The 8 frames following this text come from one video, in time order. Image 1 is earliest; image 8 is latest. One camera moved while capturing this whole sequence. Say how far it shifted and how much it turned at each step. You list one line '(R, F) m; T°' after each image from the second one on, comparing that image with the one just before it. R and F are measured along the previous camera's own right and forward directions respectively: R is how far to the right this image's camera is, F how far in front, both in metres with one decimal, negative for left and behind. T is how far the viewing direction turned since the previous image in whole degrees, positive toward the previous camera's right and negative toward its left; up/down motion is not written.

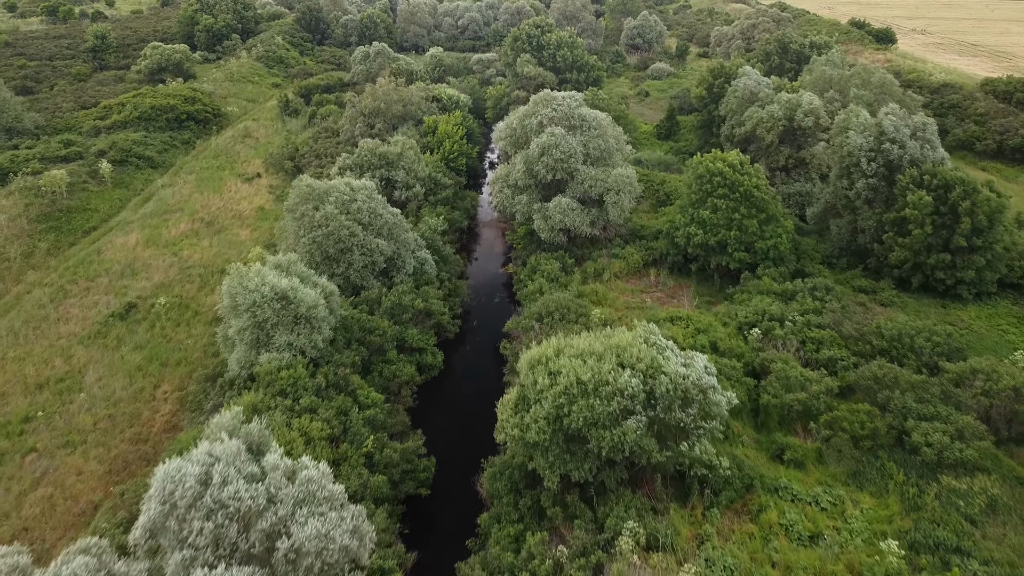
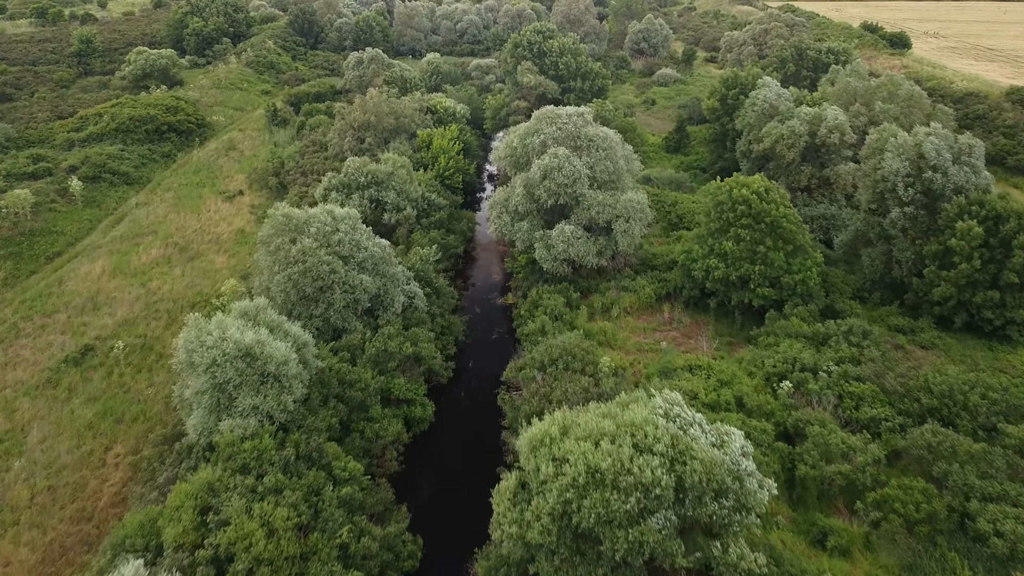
(+0.1, +3.7) m; 0°
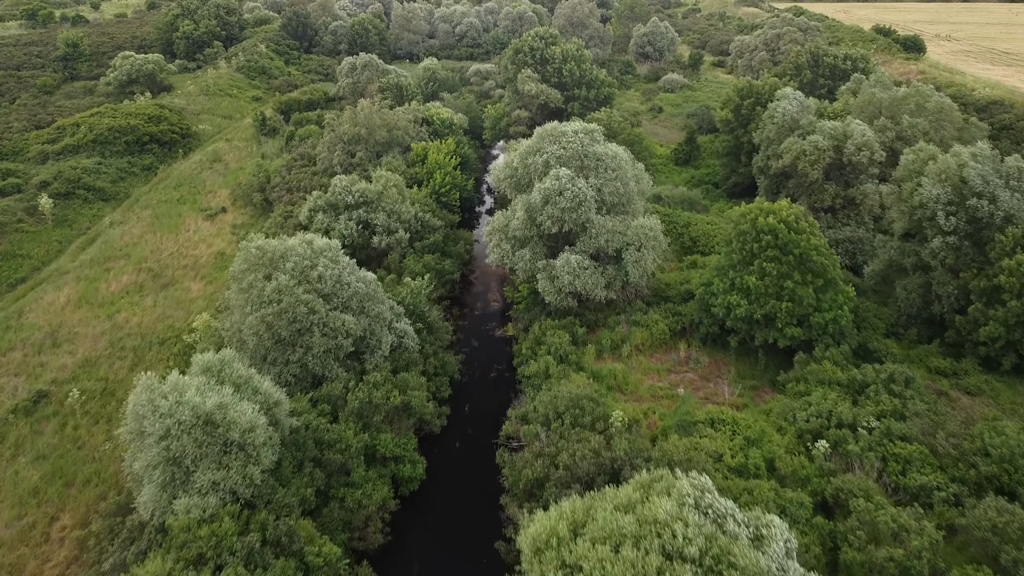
(0.0, +3.3) m; 0°
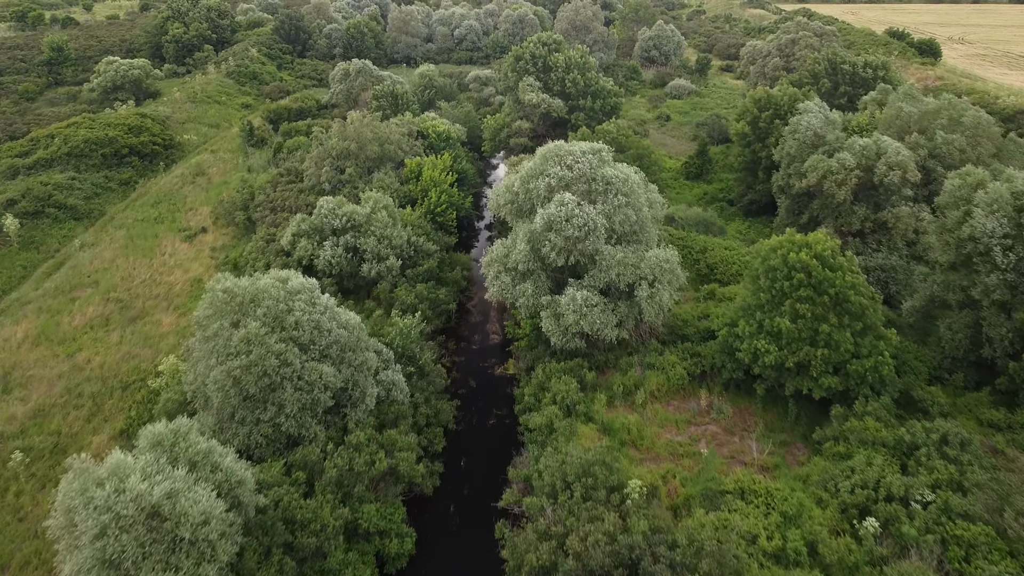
(0.0, +3.4) m; 0°
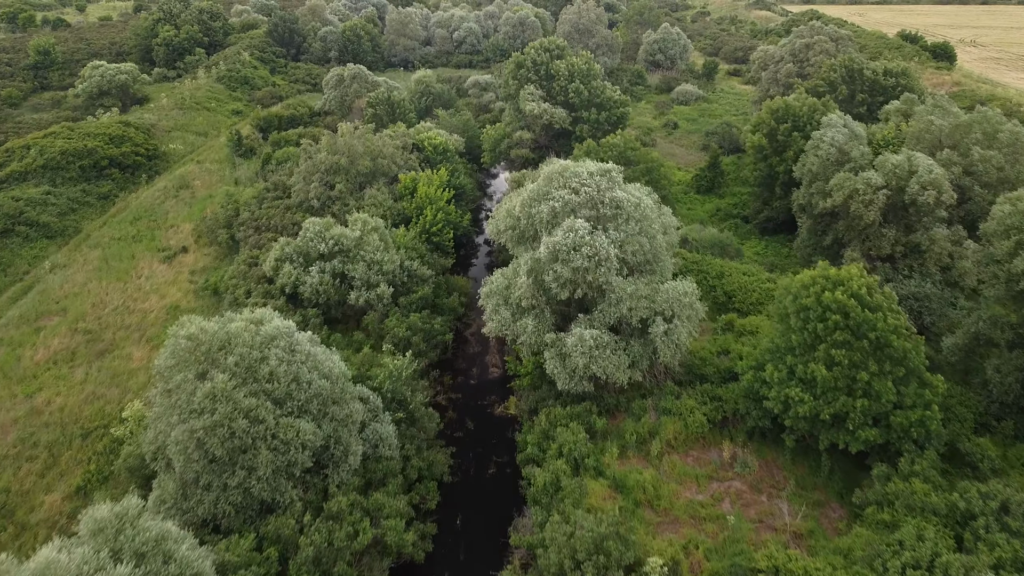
(-0.1, +2.9) m; 0°
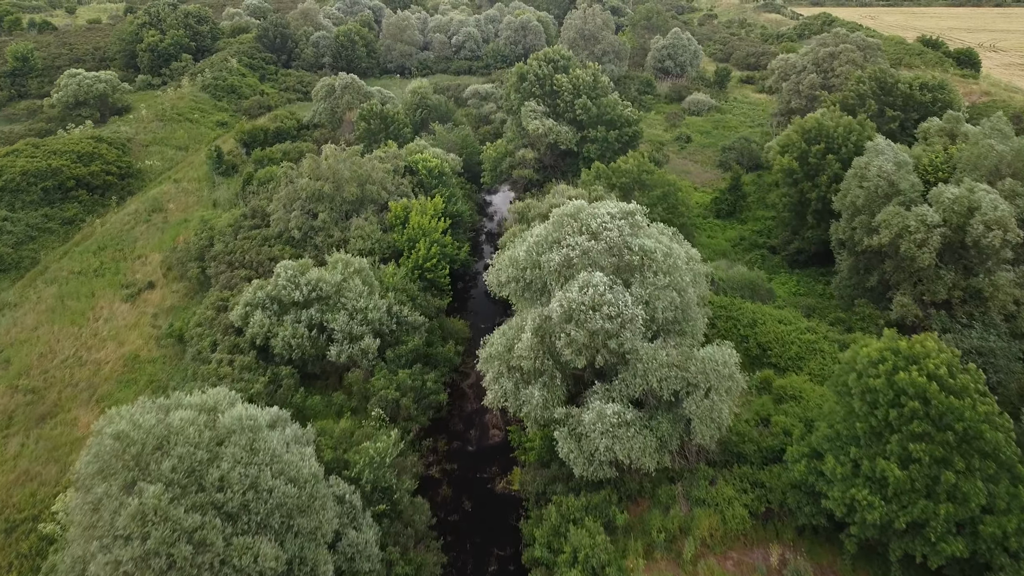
(-0.2, +4.4) m; 0°
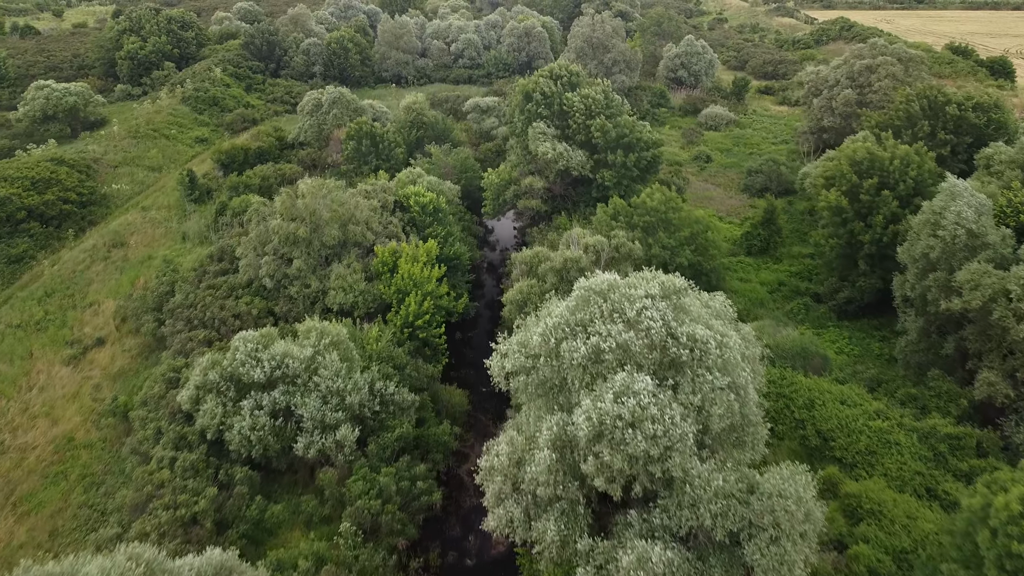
(-0.3, +5.4) m; 0°
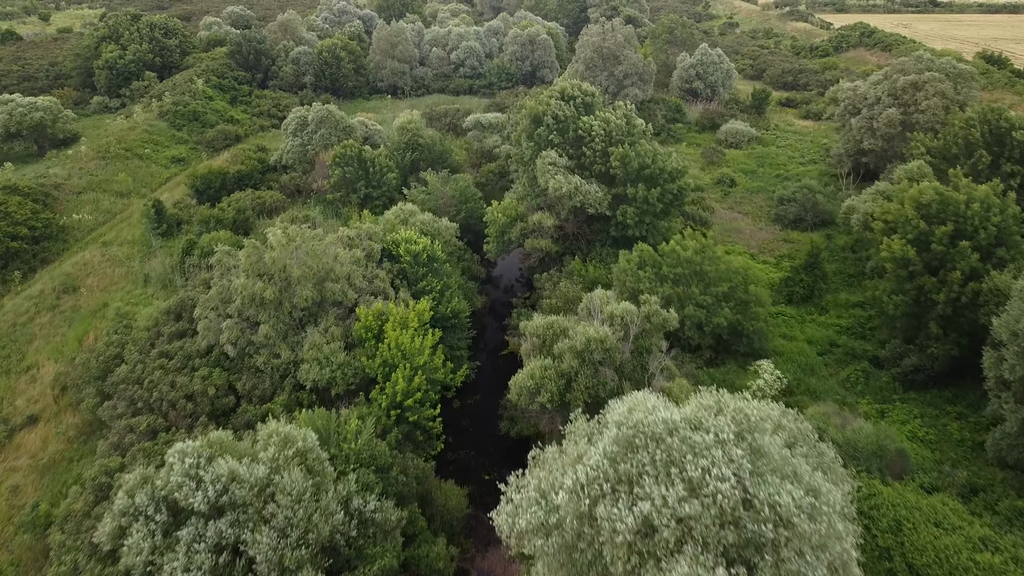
(-0.3, +5.3) m; 0°
